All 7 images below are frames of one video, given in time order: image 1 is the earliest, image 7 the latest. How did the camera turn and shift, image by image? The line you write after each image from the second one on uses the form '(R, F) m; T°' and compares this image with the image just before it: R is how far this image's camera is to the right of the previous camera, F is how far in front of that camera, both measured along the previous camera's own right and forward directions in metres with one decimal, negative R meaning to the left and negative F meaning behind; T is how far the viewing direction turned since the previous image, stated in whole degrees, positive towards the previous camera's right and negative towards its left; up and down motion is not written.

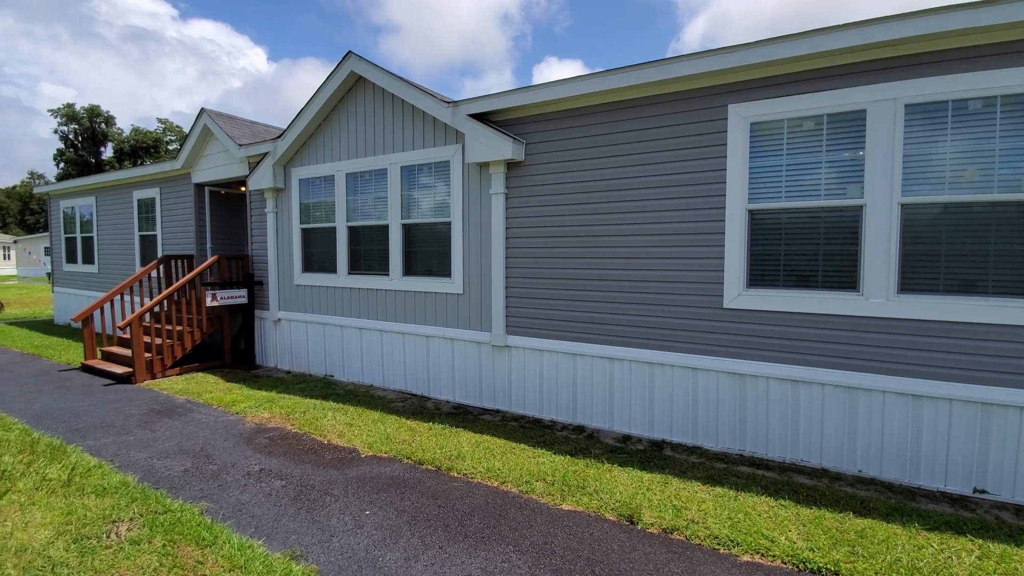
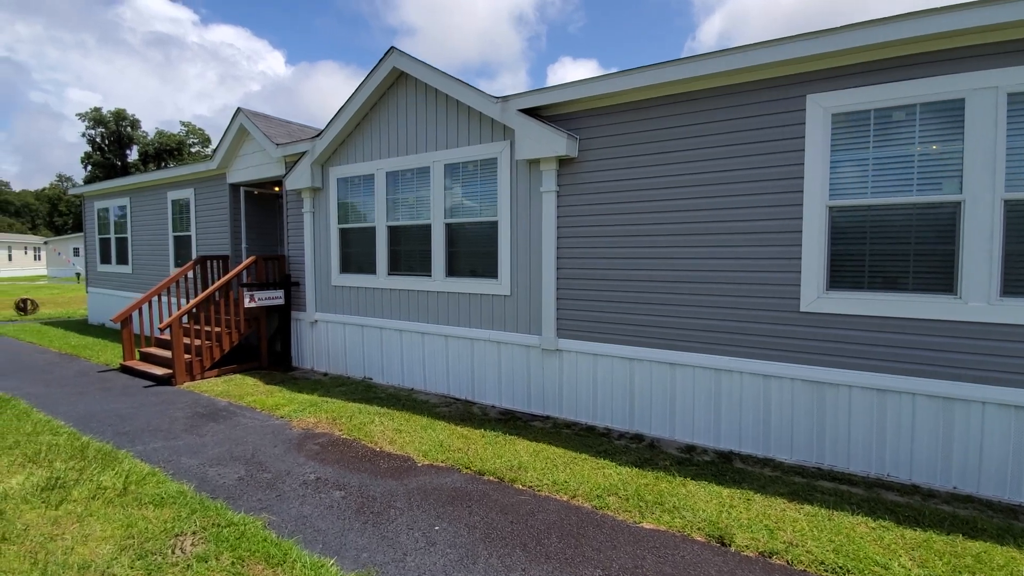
(-0.4, +0.2) m; -2°
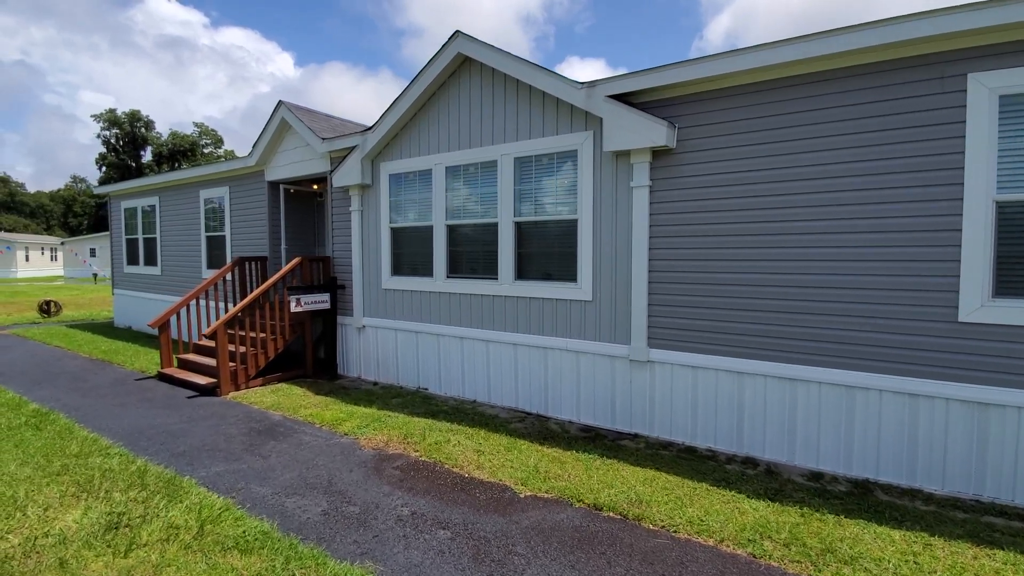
(-0.7, +0.5) m; -1°
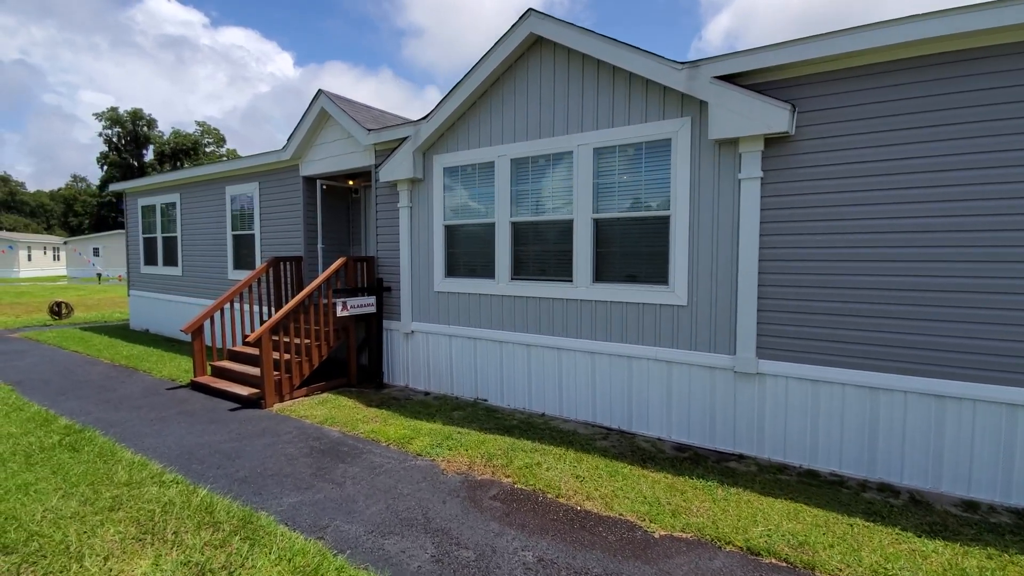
(-0.8, +0.5) m; 0°
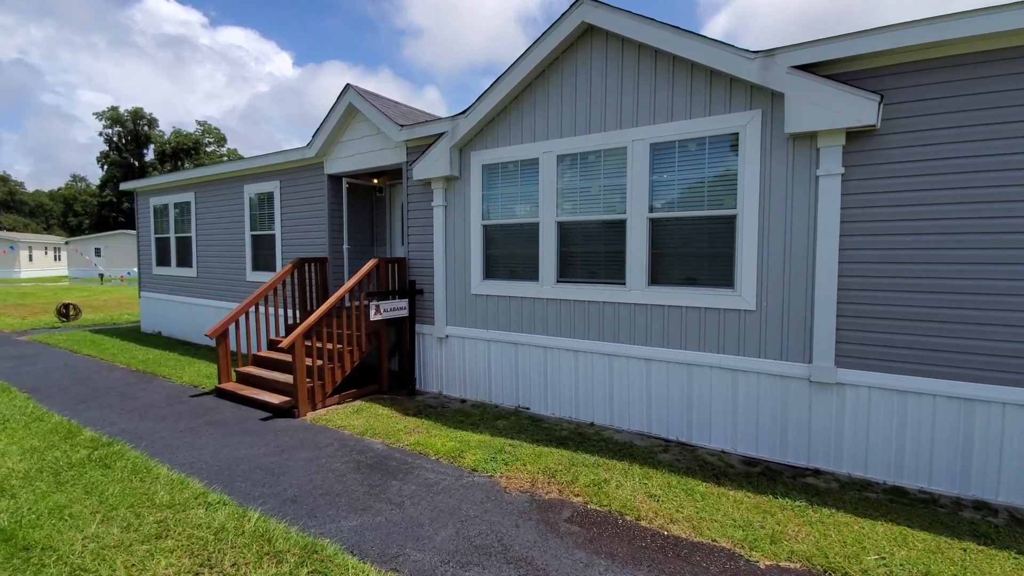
(-0.5, +0.3) m; 0°
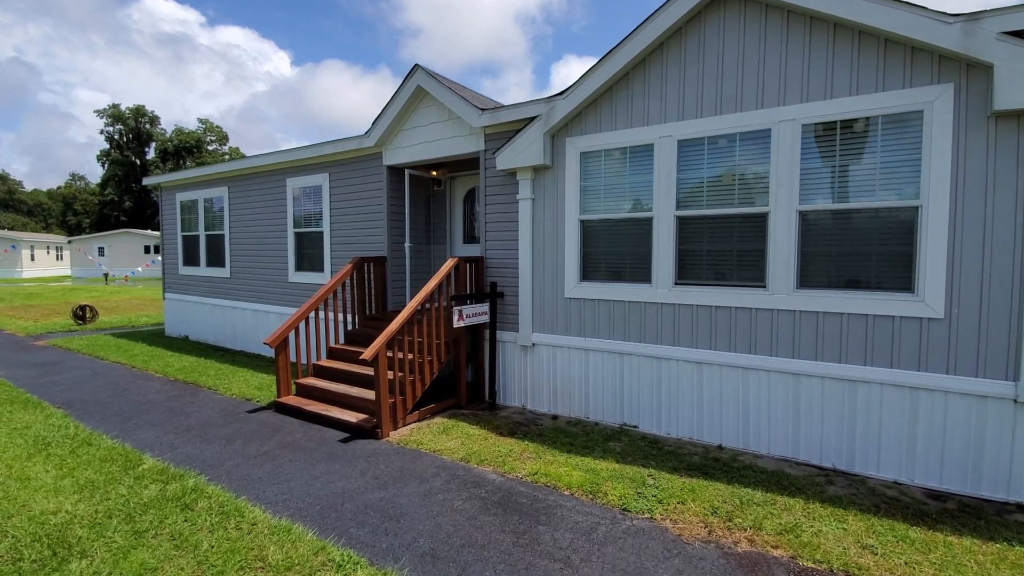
(-1.0, +0.6) m; 0°
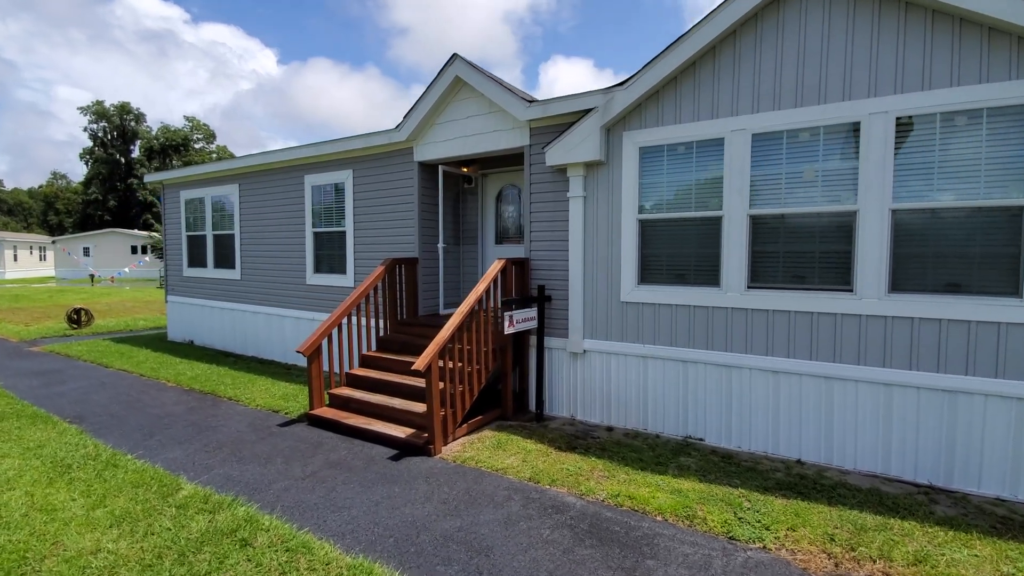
(-0.6, +0.3) m; +1°
